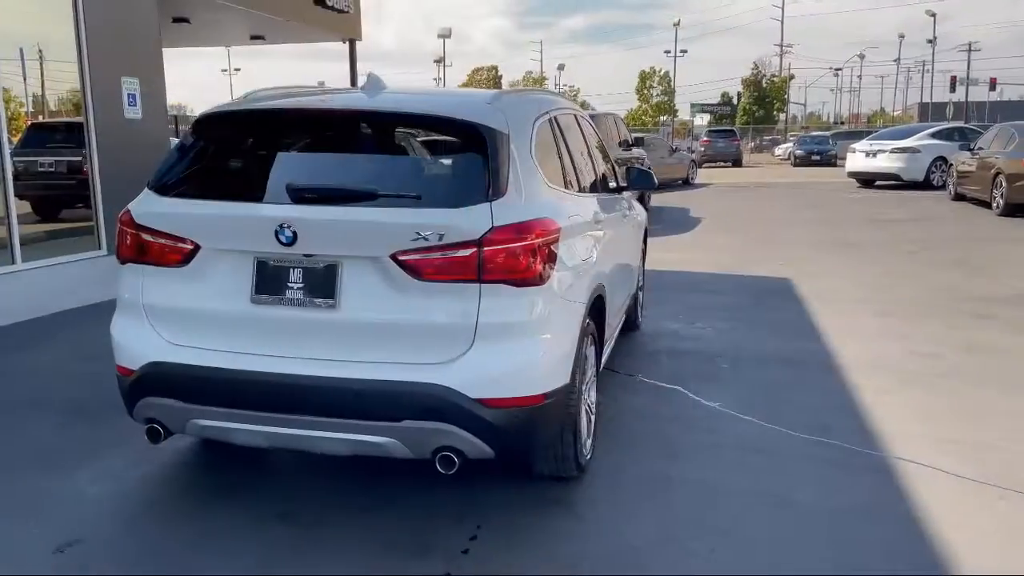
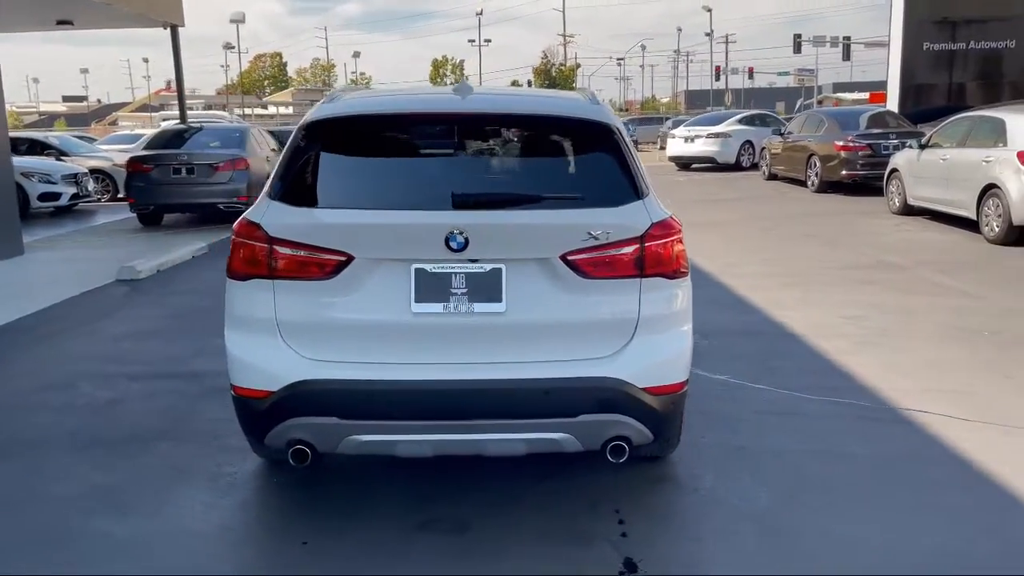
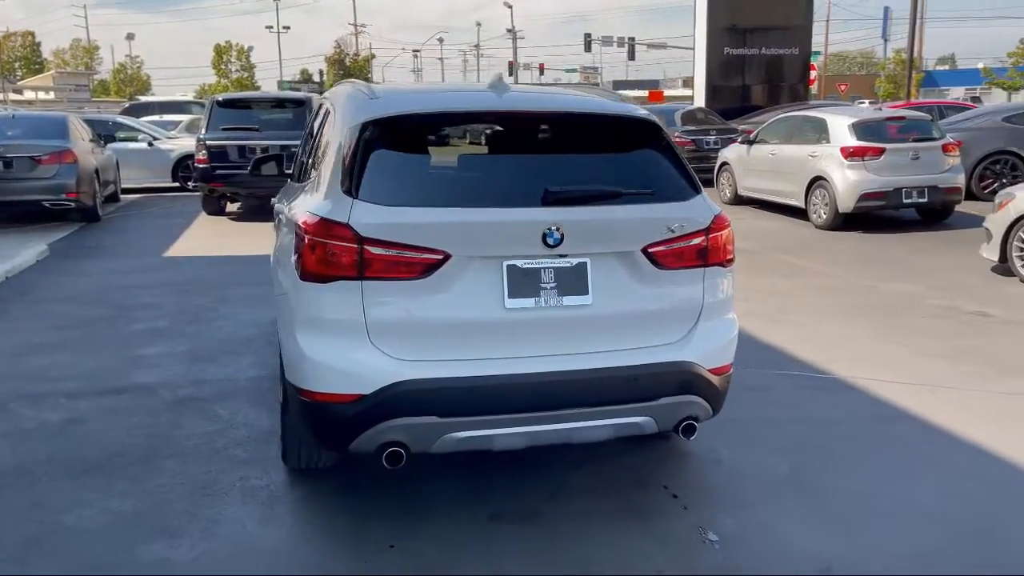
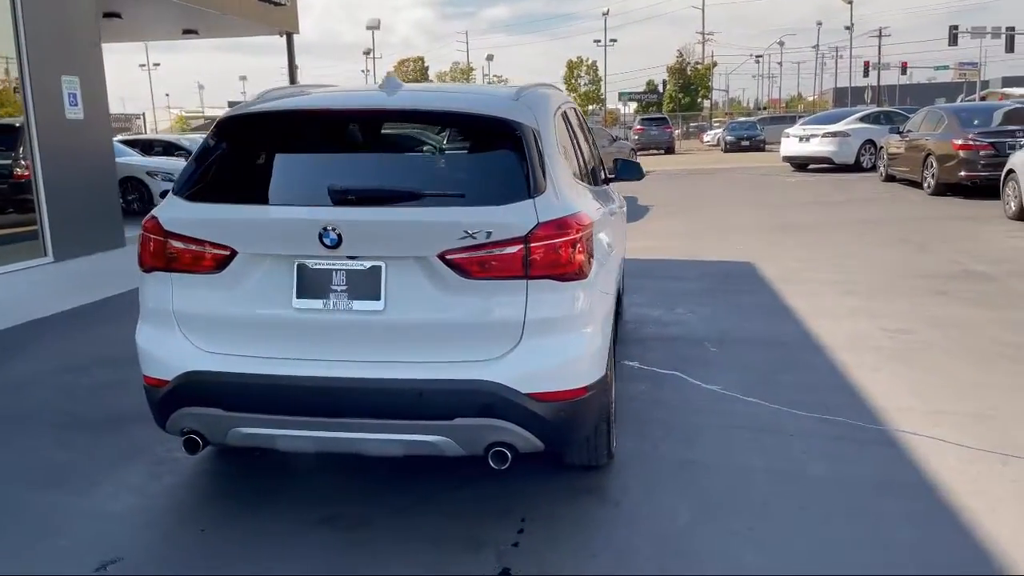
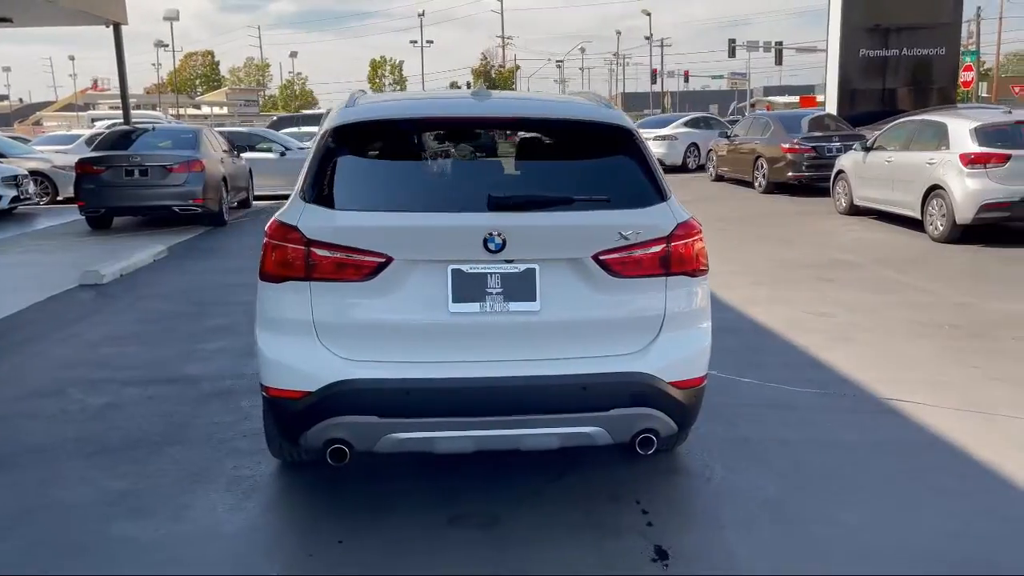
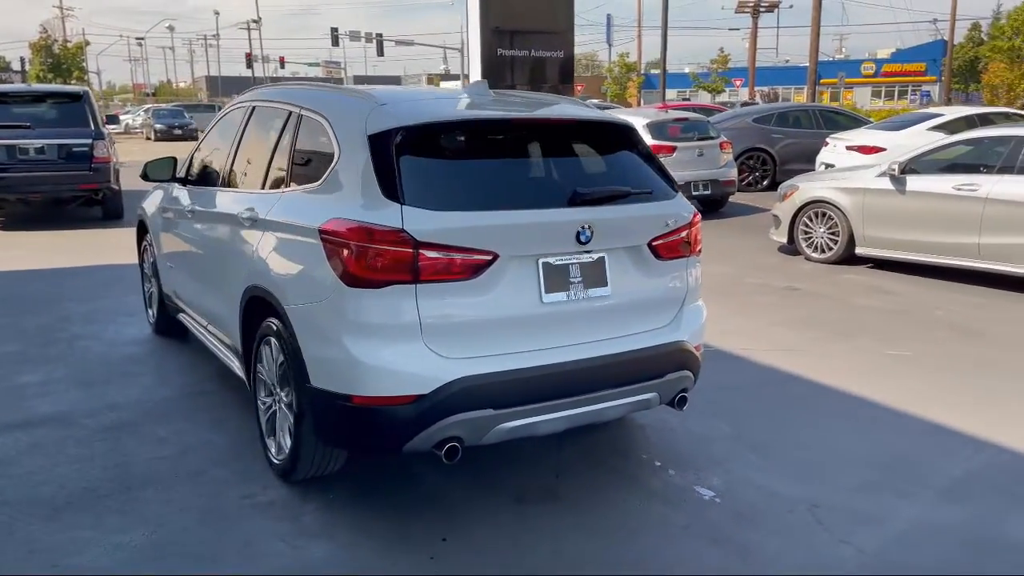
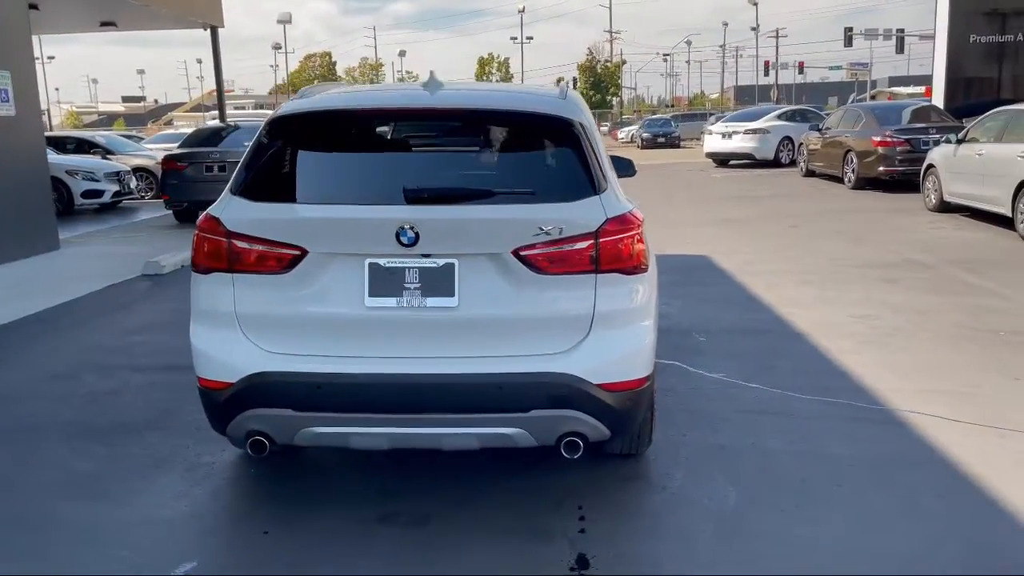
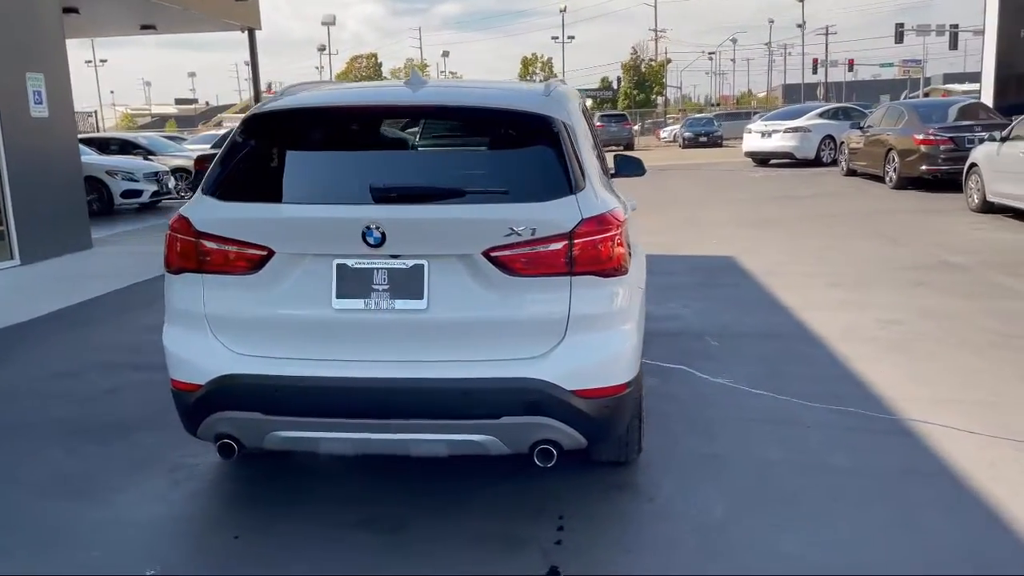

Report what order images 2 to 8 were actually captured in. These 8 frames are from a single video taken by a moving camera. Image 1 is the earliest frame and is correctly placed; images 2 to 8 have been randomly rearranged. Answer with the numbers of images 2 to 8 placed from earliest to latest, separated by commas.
4, 8, 7, 2, 5, 3, 6
